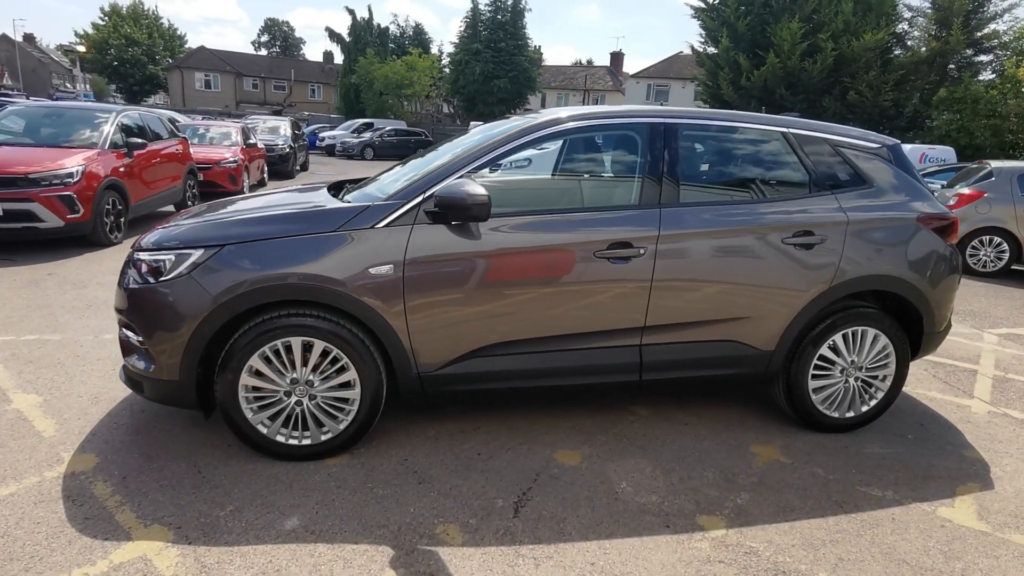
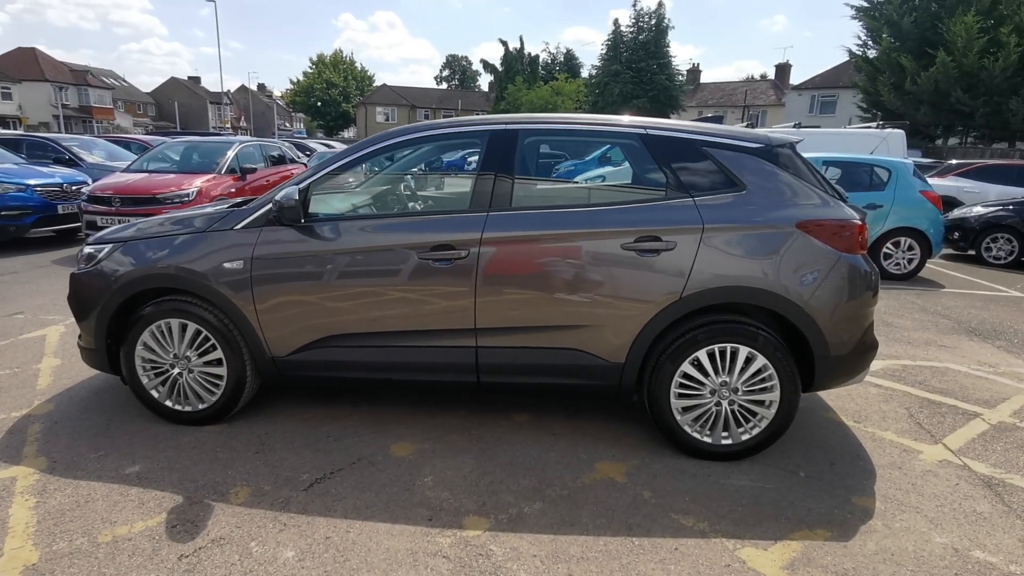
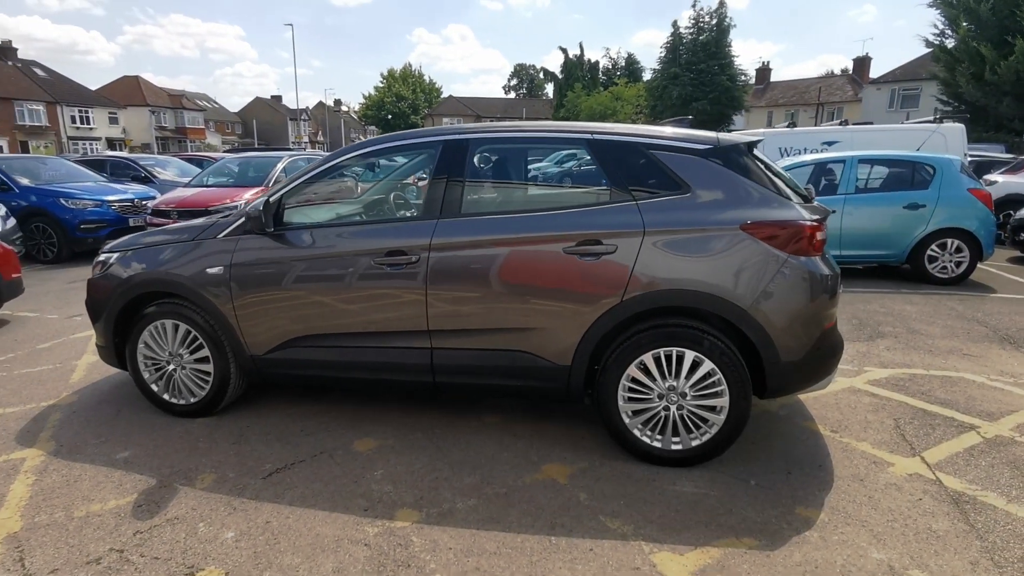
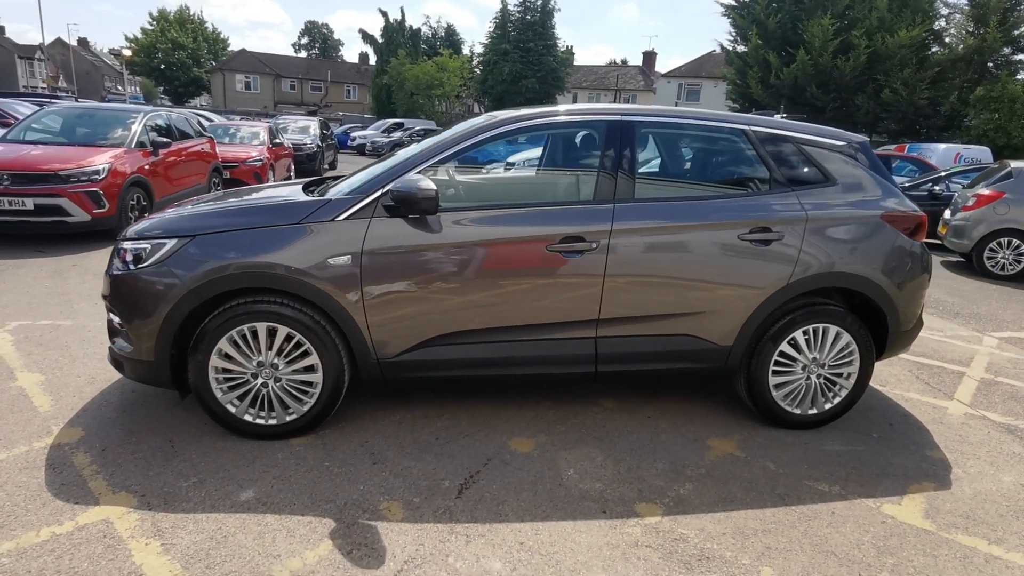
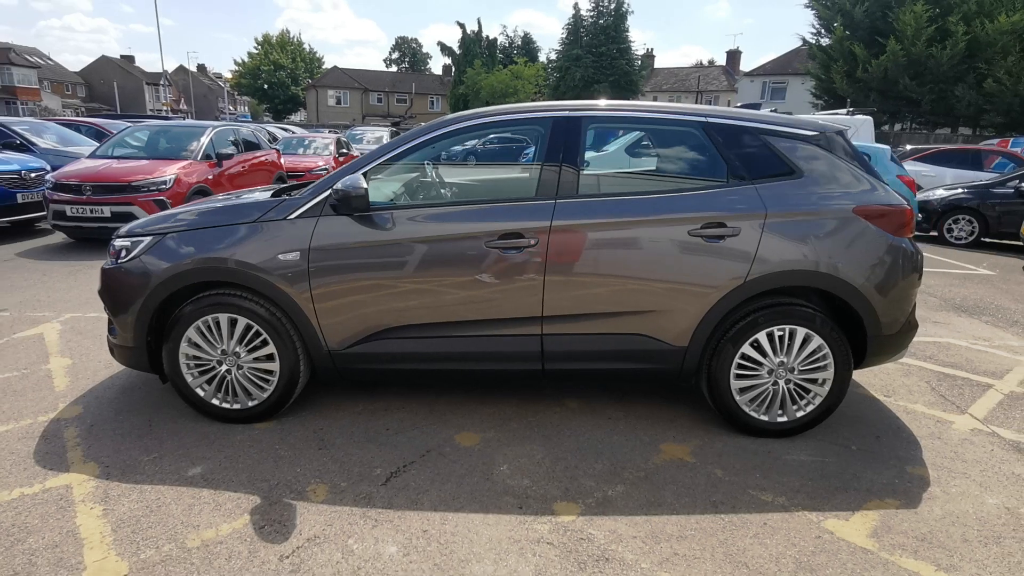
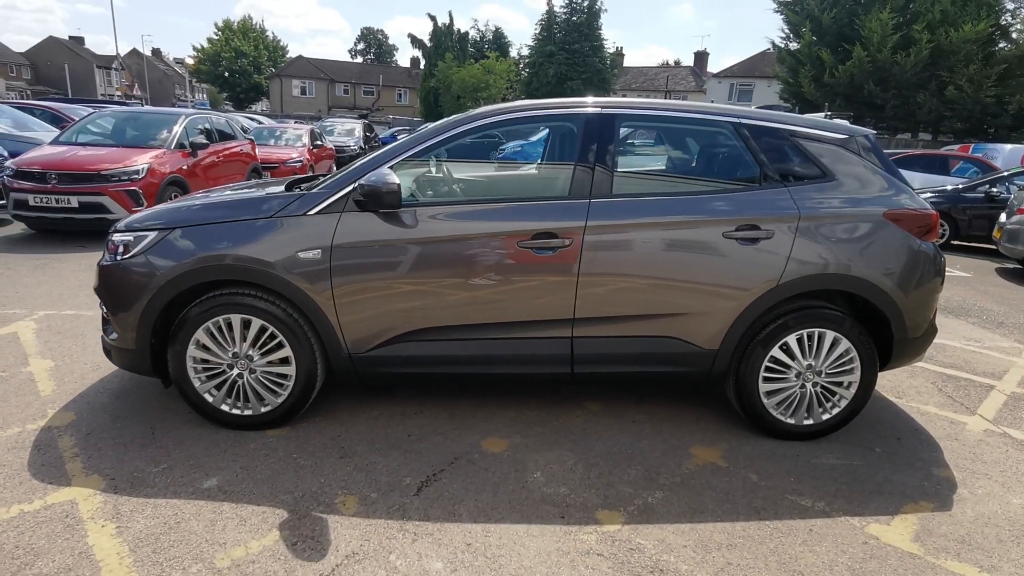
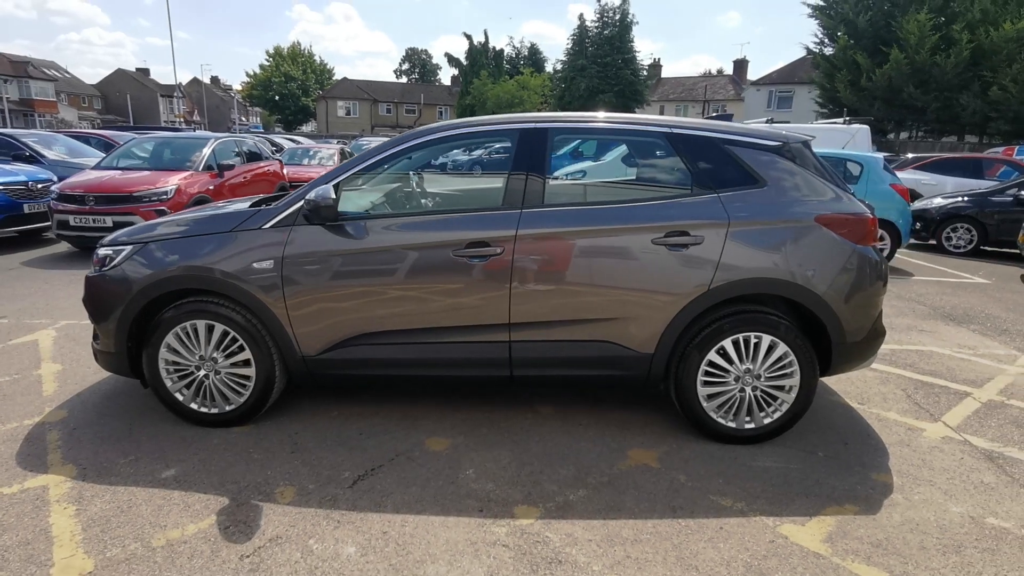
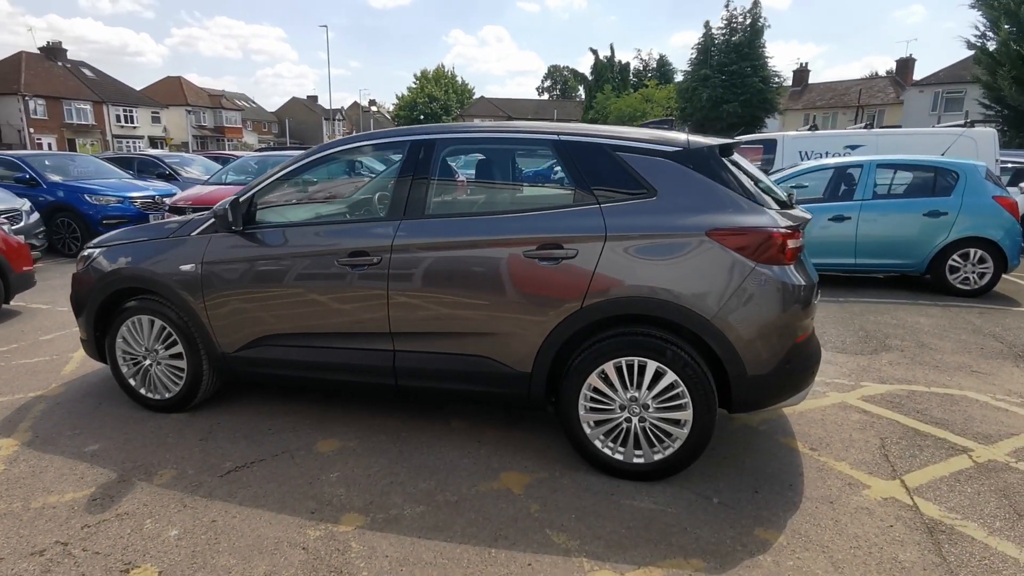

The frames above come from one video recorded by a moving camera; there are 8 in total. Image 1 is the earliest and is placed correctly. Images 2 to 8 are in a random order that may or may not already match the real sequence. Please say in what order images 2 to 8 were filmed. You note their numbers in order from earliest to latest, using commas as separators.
4, 6, 5, 7, 2, 3, 8
